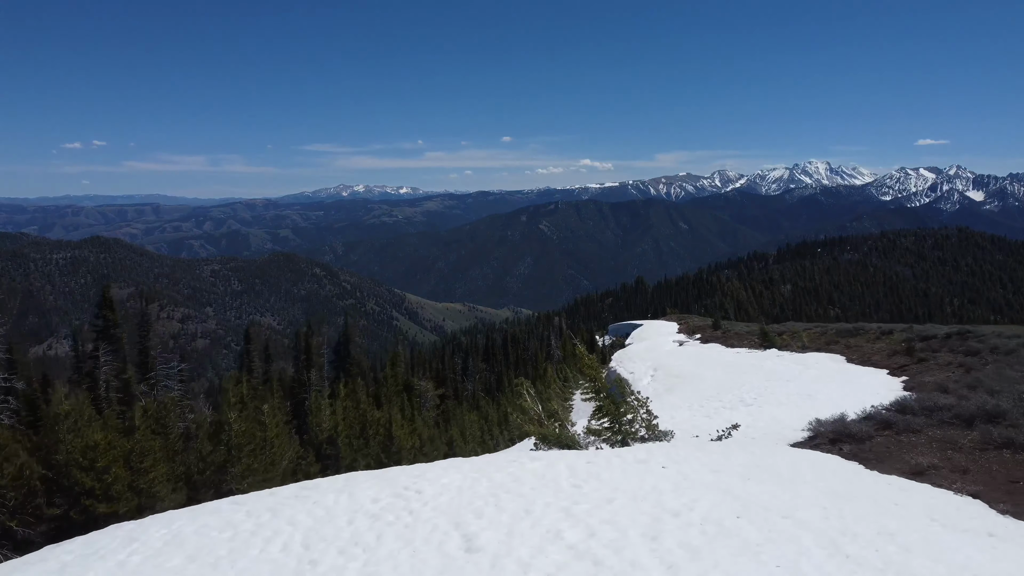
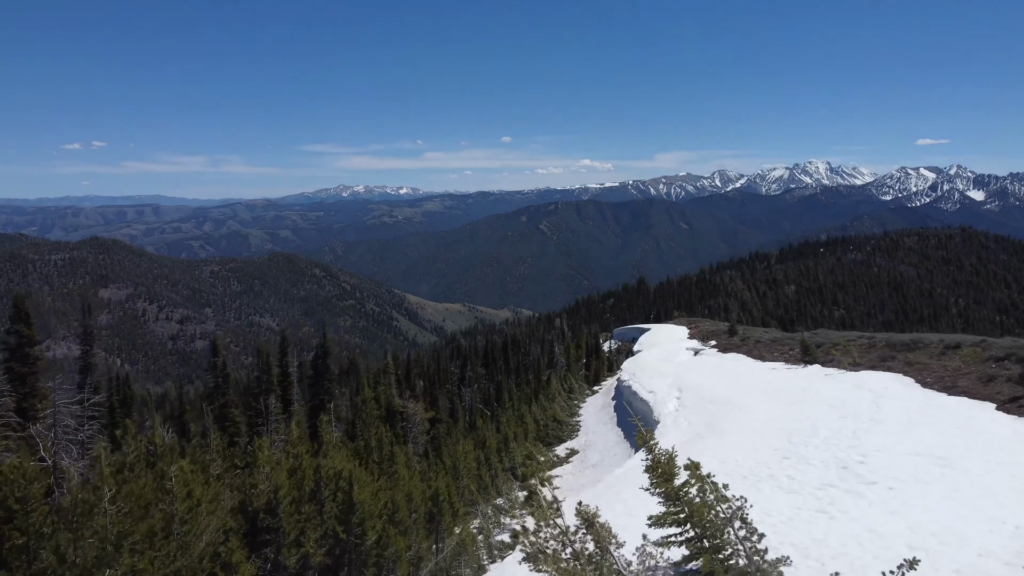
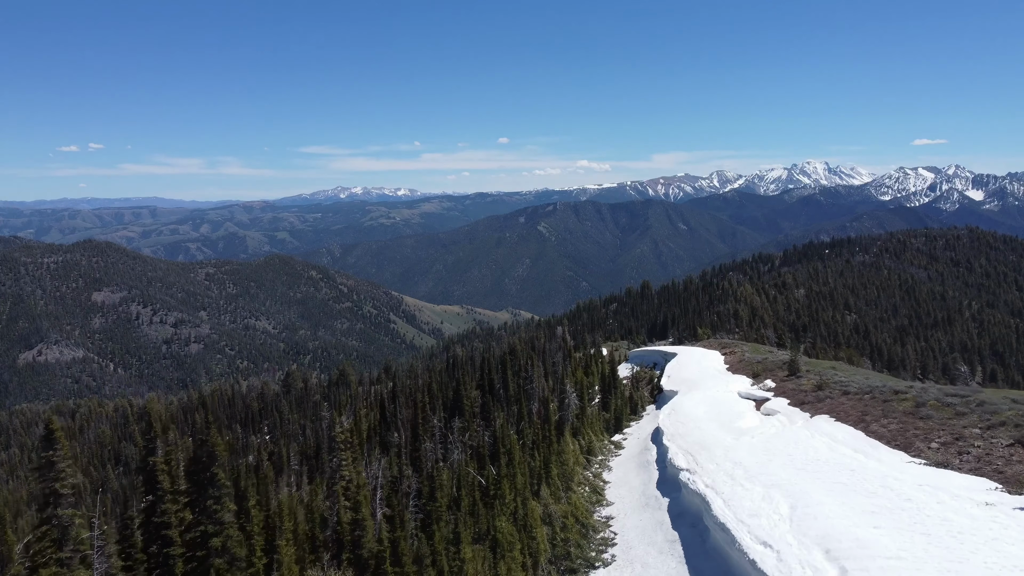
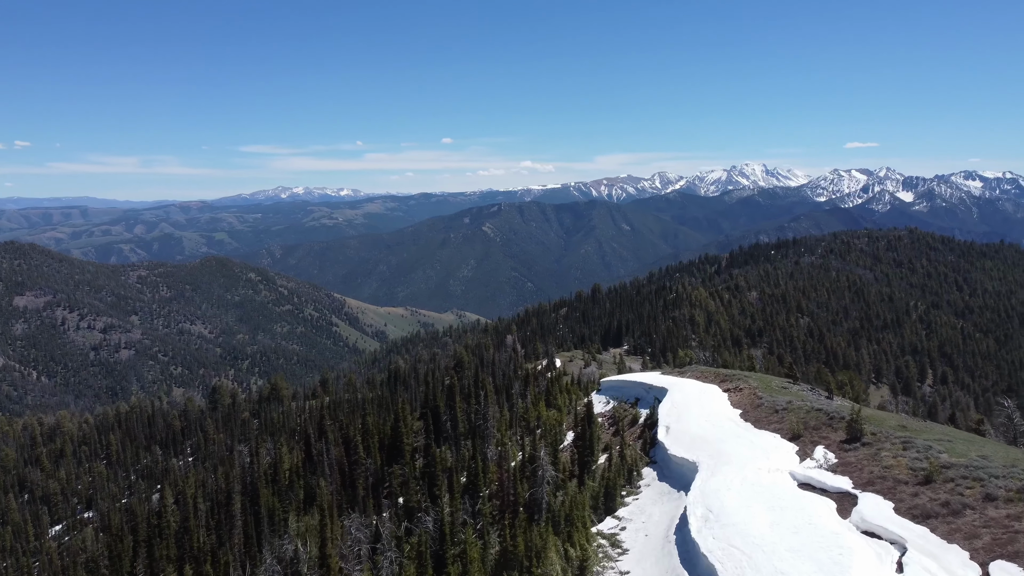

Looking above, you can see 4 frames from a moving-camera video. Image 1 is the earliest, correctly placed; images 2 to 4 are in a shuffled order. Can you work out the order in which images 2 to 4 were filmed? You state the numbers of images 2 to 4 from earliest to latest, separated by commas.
2, 3, 4
